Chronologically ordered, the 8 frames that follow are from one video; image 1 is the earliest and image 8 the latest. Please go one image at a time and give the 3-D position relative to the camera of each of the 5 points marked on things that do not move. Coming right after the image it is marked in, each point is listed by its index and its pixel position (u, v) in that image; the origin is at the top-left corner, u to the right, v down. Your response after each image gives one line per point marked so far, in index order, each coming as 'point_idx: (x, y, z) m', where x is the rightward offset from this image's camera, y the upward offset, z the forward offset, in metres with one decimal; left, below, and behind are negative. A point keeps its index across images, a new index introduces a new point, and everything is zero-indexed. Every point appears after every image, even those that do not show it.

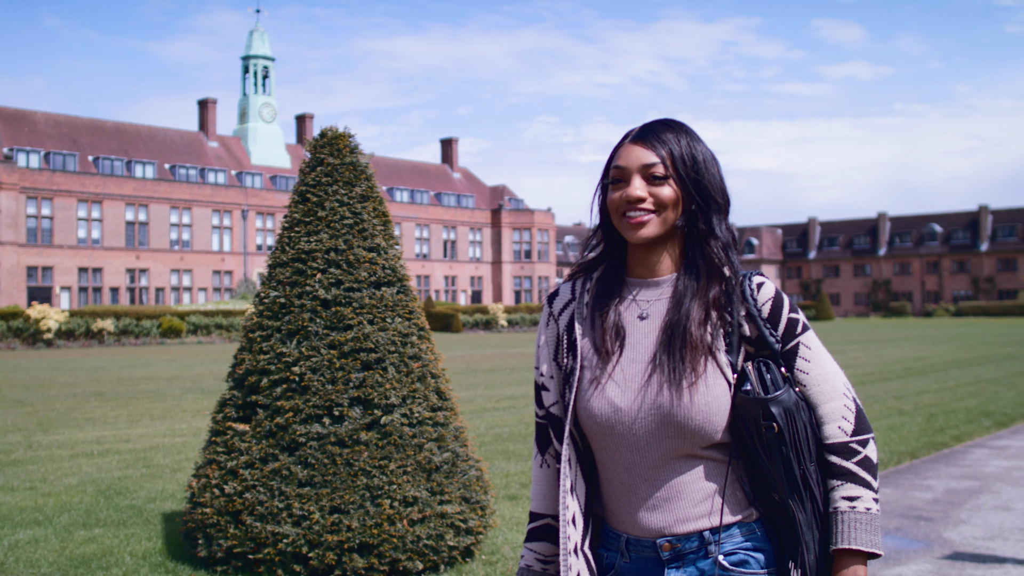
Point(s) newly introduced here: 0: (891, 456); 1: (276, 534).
0: (+4.0, -1.7, +8.8) m
1: (-1.2, -1.3, +4.4) m
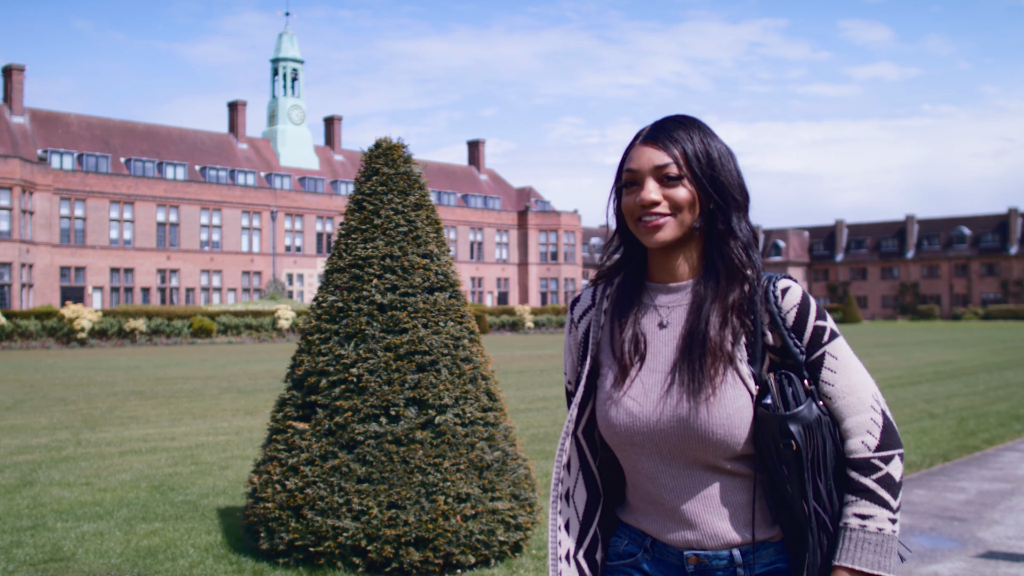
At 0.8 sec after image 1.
0: (+4.3, -1.8, +8.9) m
1: (-1.0, -1.3, +4.6) m
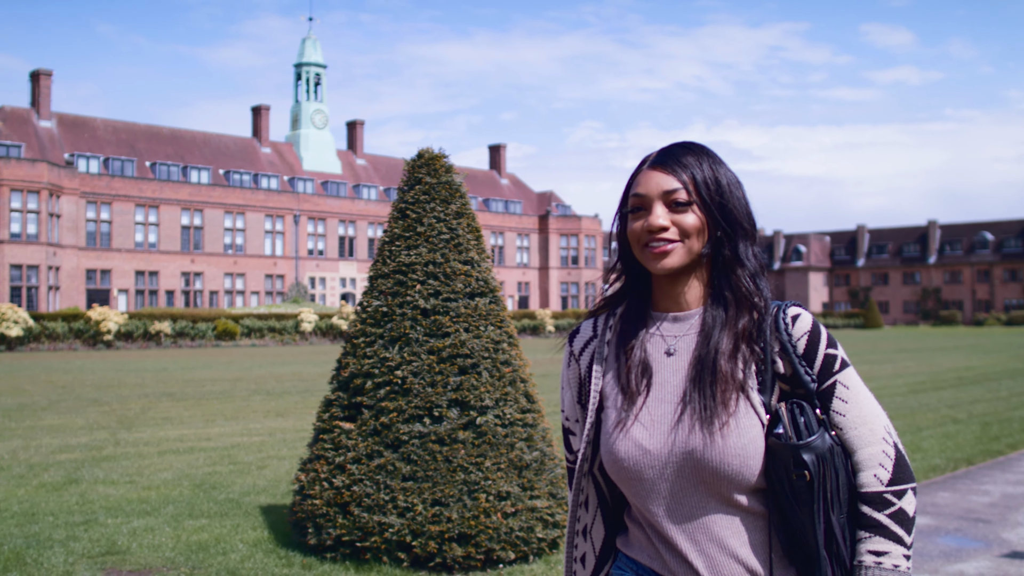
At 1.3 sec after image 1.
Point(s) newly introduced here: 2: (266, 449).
0: (+4.6, -1.8, +9.0) m
1: (-0.7, -1.4, +4.8) m
2: (-2.7, -1.8, +9.4) m
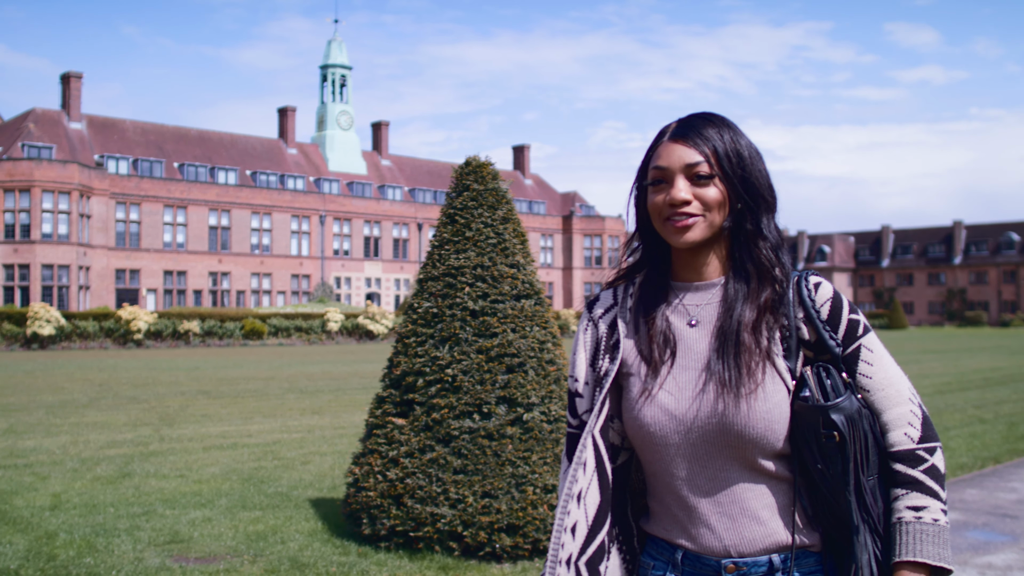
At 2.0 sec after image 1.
0: (+5.0, -1.9, +9.1) m
1: (-0.5, -1.4, +5.1) m
2: (-2.4, -1.8, +9.6) m
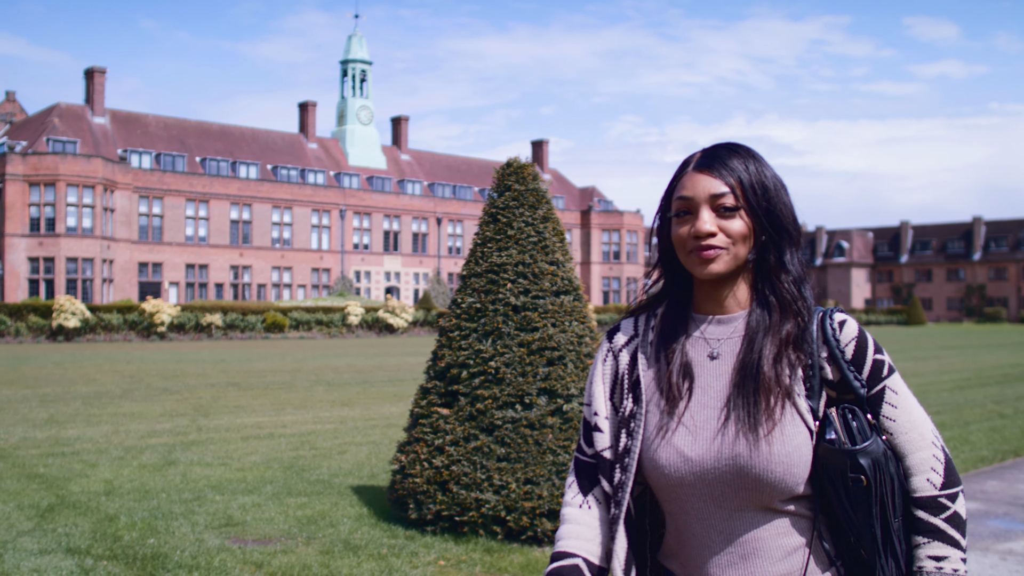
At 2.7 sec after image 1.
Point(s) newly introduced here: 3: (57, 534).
0: (+5.3, -1.8, +9.2) m
1: (-0.2, -1.4, +5.3) m
2: (-2.0, -1.7, +9.9) m
3: (-2.9, -1.5, +5.3) m
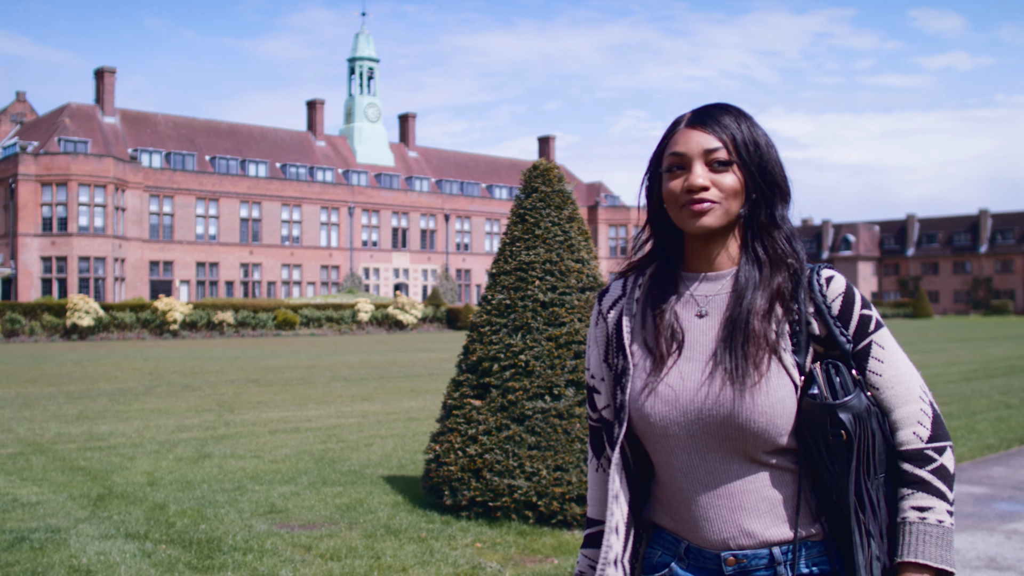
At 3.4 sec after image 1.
0: (+5.6, -1.8, +9.5) m
1: (0.0, -1.3, +5.6) m
2: (-1.8, -1.7, +10.2) m
3: (-2.6, -1.6, +5.6) m
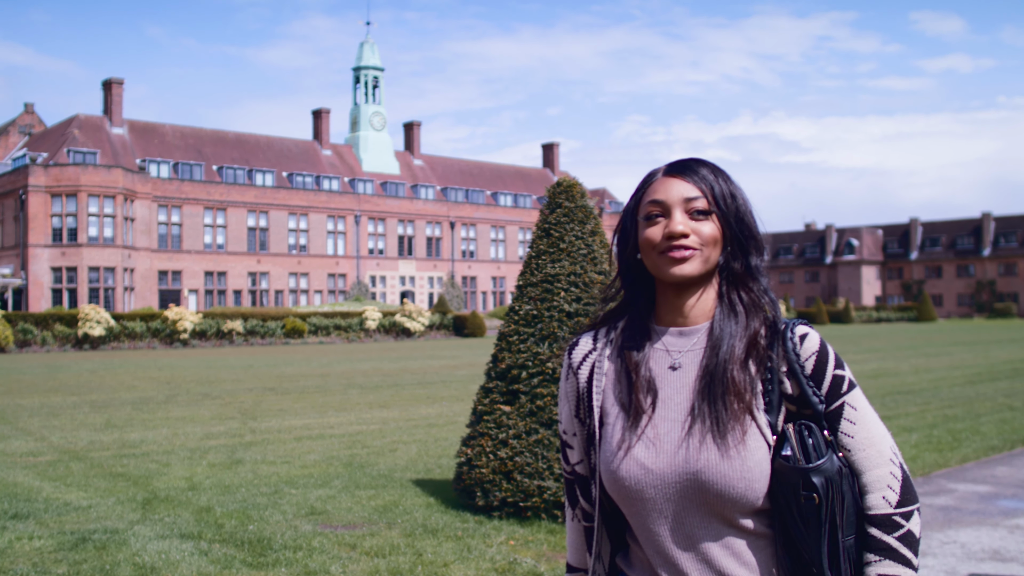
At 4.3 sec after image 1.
0: (+5.8, -1.8, +9.8) m
1: (+0.2, -1.4, +5.9) m
2: (-1.6, -1.9, +10.6) m
3: (-2.4, -1.7, +5.9) m
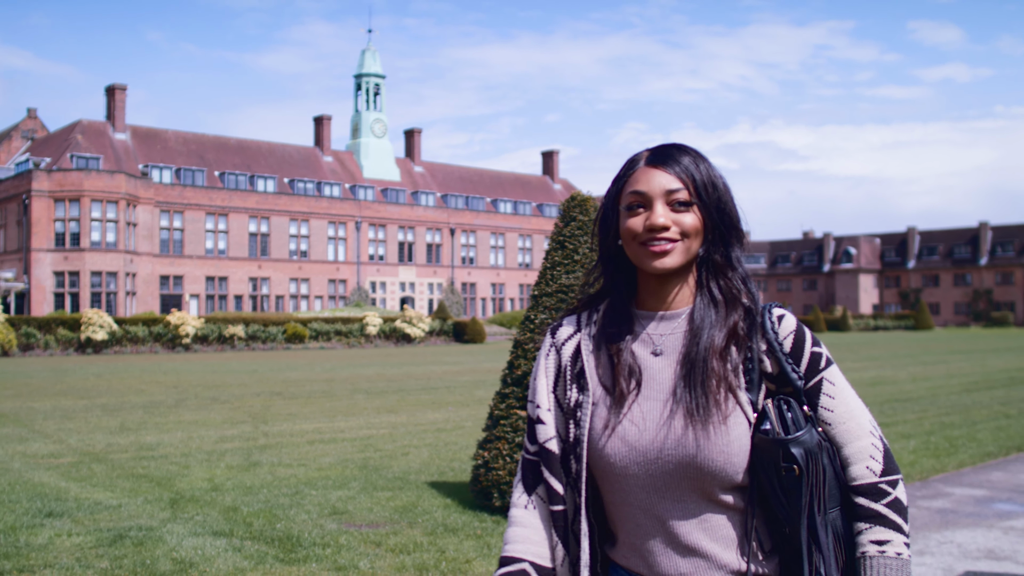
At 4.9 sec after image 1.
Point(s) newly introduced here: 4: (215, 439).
0: (+5.9, -2.0, +10.1) m
1: (+0.3, -1.5, +6.2) m
2: (-1.5, -1.9, +10.8) m
3: (-2.3, -1.7, +6.2) m
4: (-4.0, -2.0, +11.3) m
